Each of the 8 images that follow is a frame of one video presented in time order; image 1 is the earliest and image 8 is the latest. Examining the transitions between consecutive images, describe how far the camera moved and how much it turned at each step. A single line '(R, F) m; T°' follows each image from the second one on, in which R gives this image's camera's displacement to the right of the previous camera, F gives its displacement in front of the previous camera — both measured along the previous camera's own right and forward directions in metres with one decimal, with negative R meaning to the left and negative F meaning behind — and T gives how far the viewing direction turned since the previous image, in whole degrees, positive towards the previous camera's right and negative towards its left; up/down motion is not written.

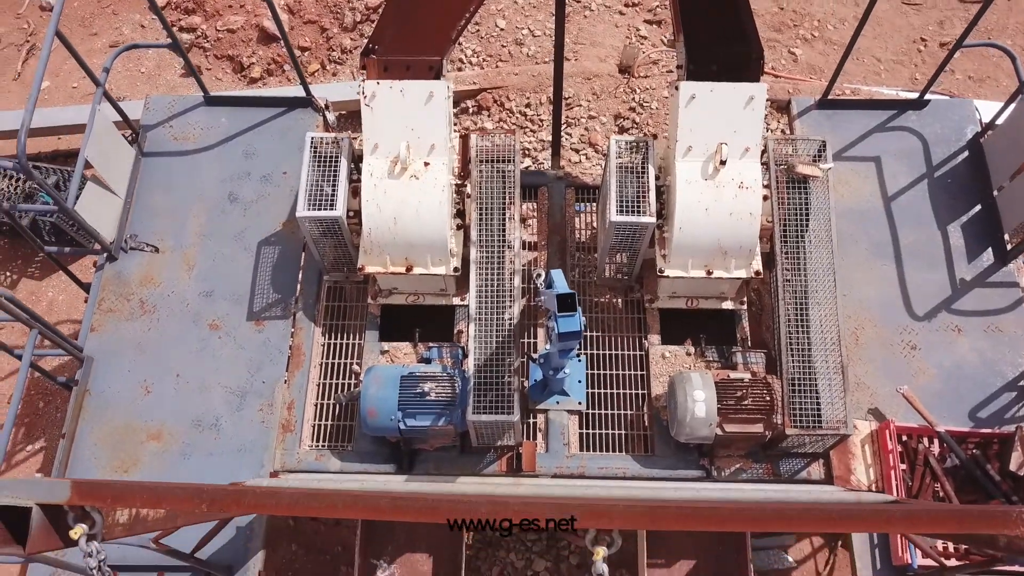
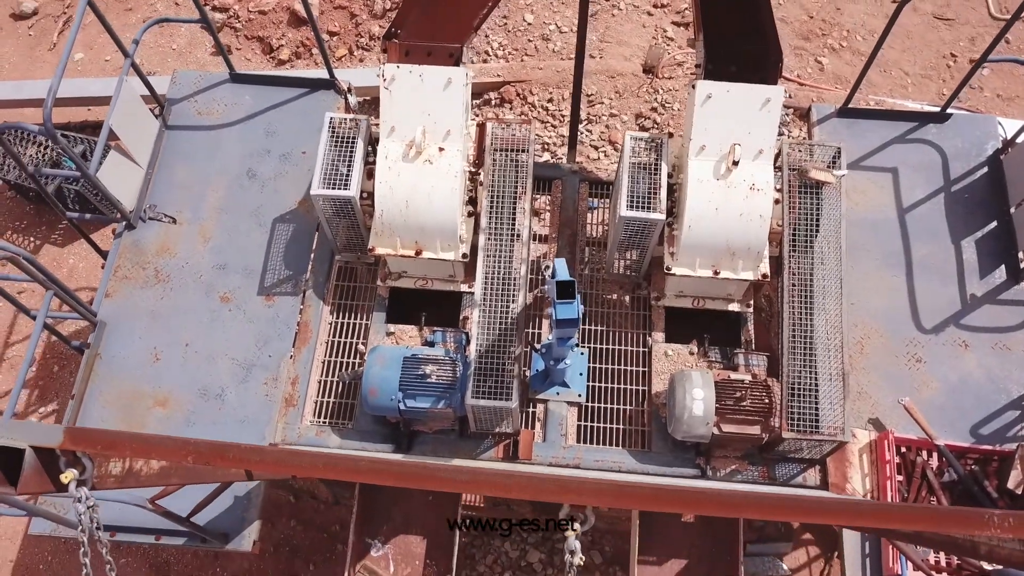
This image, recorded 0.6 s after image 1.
(+0.1, -0.1) m; -1°
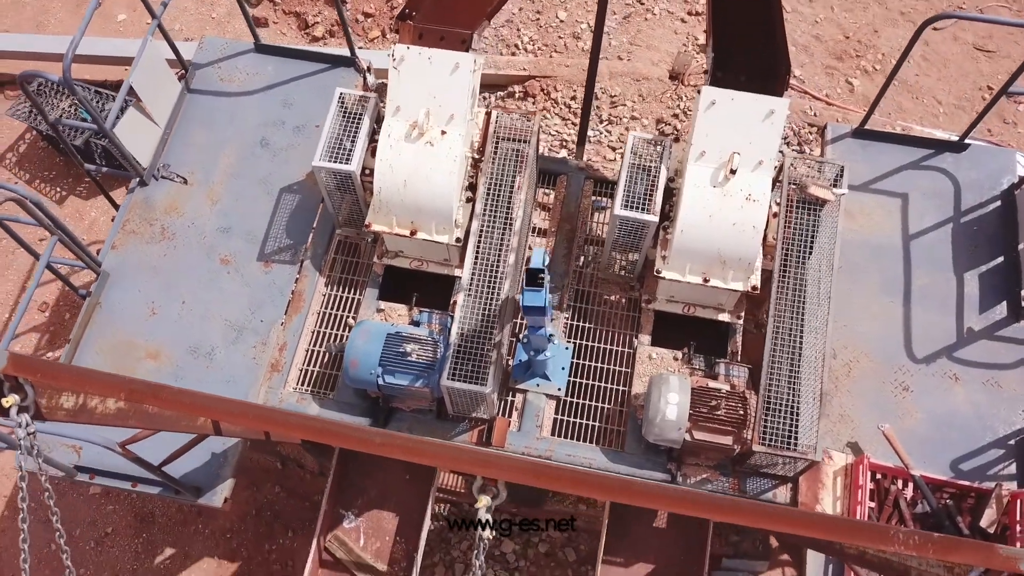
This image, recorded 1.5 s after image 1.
(+0.4, 0.0) m; -2°
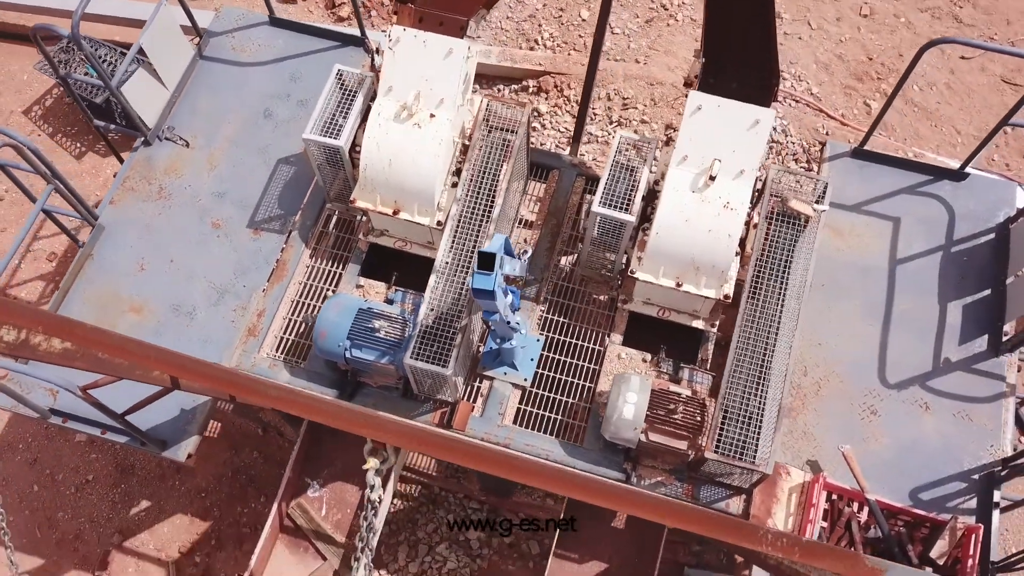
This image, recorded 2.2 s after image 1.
(+0.5, -0.1) m; -2°
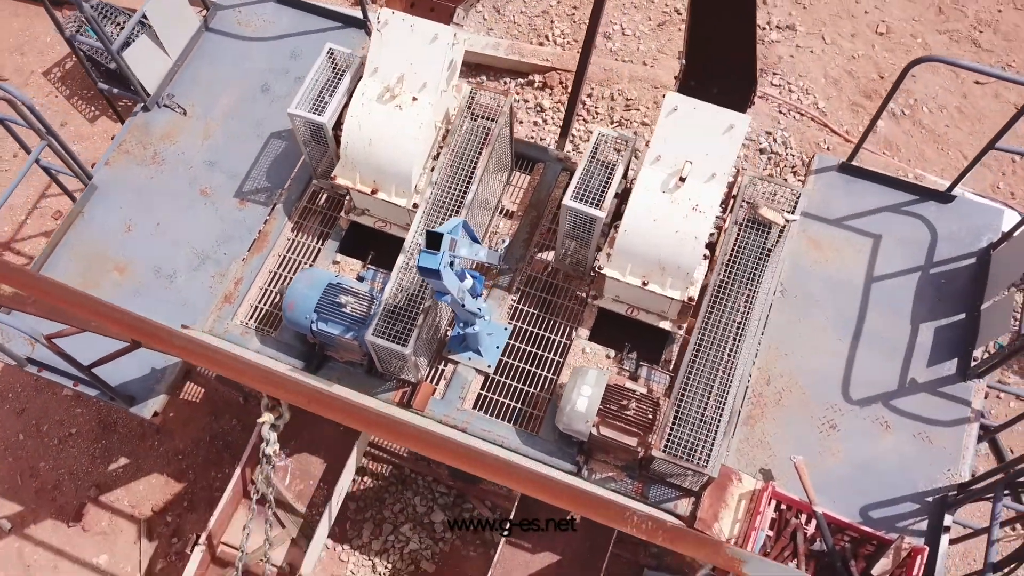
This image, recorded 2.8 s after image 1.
(+0.5, -0.1) m; -2°
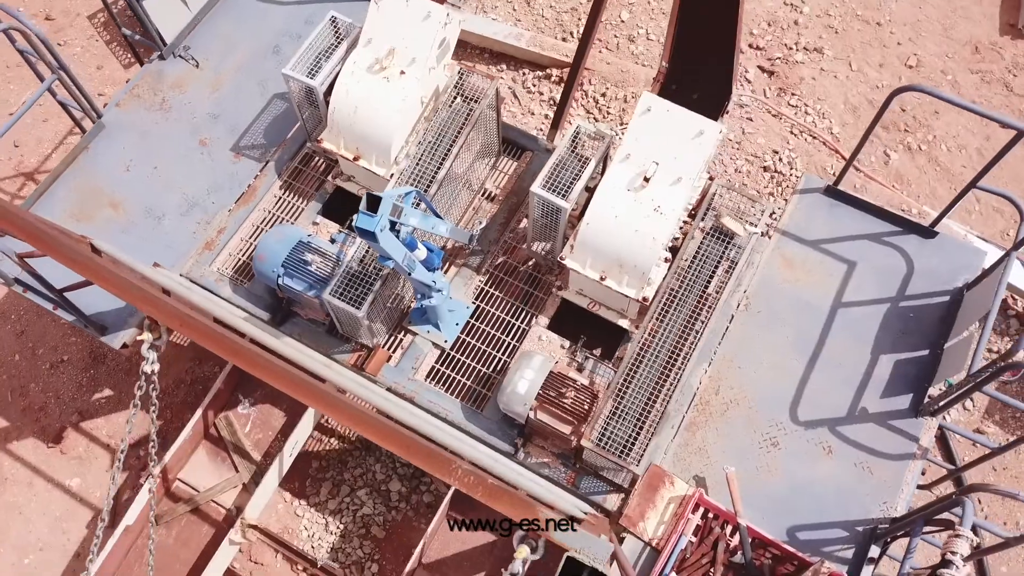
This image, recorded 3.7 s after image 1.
(+0.7, -0.1) m; -3°
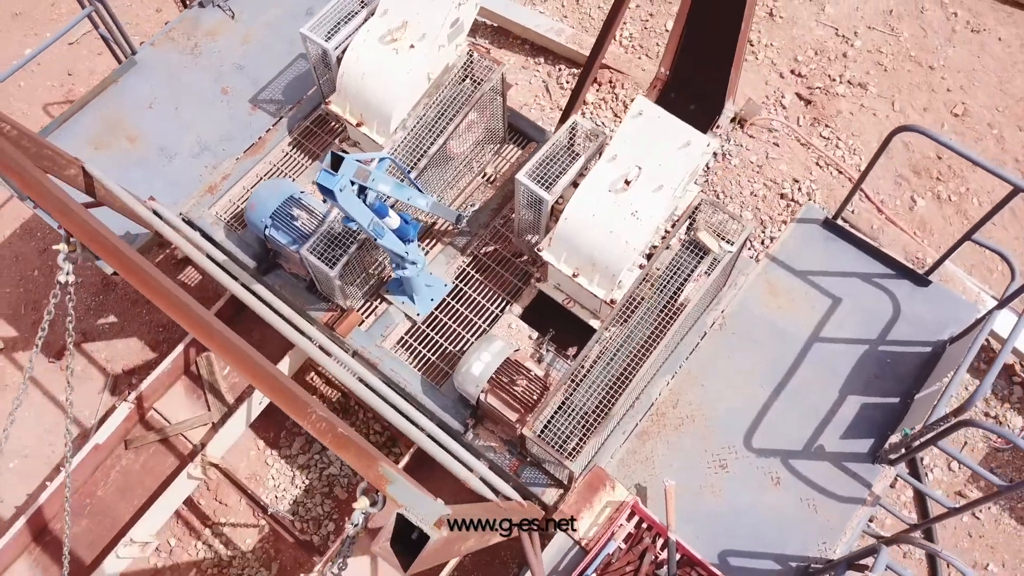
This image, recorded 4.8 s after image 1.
(+0.7, 0.0) m; -4°
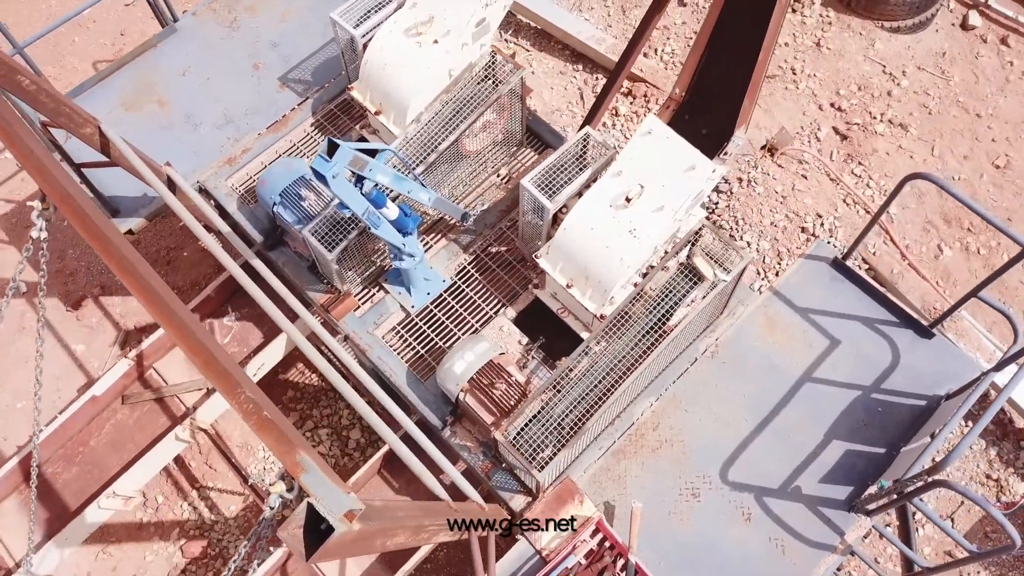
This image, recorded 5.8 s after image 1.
(+0.4, 0.0) m; -3°
